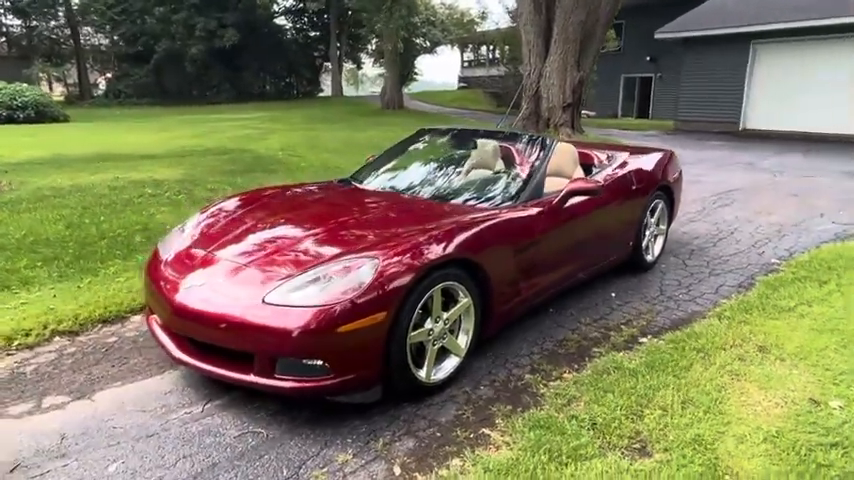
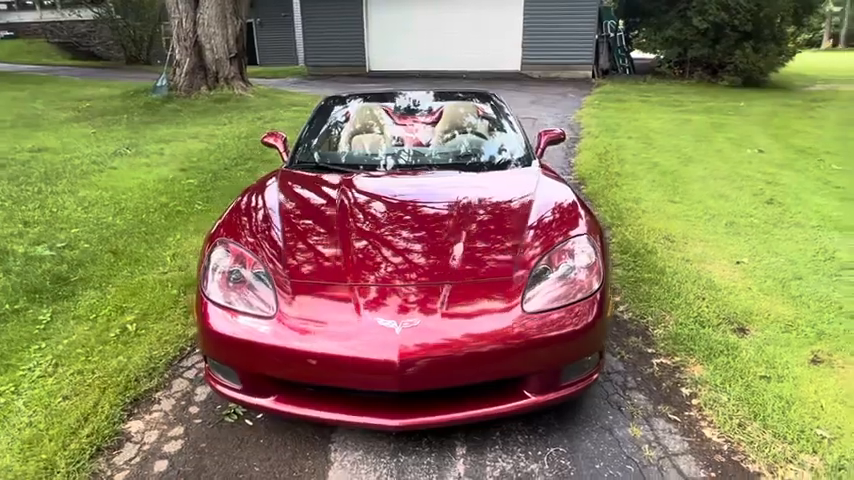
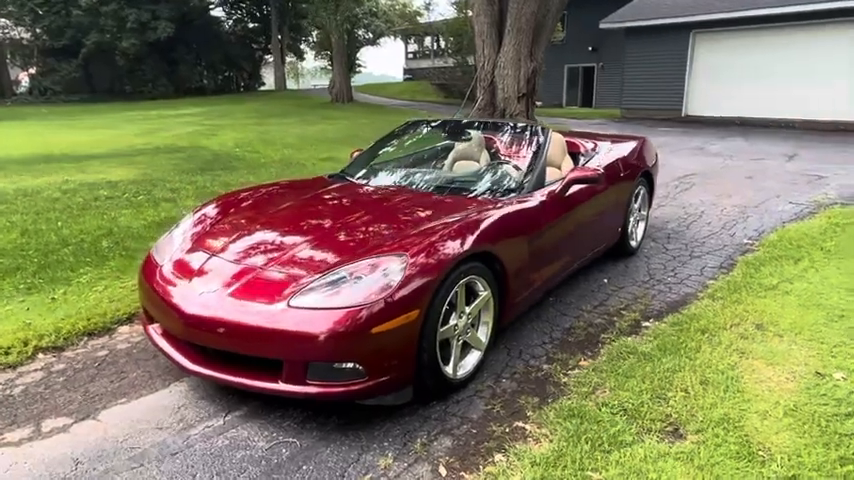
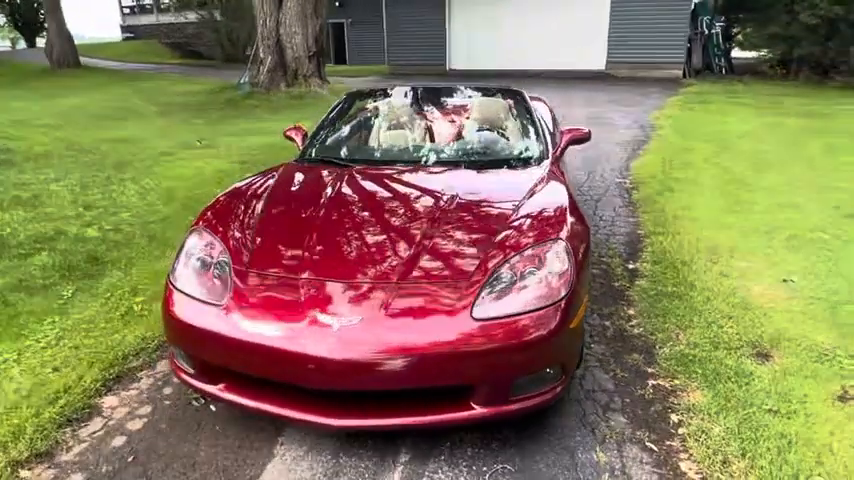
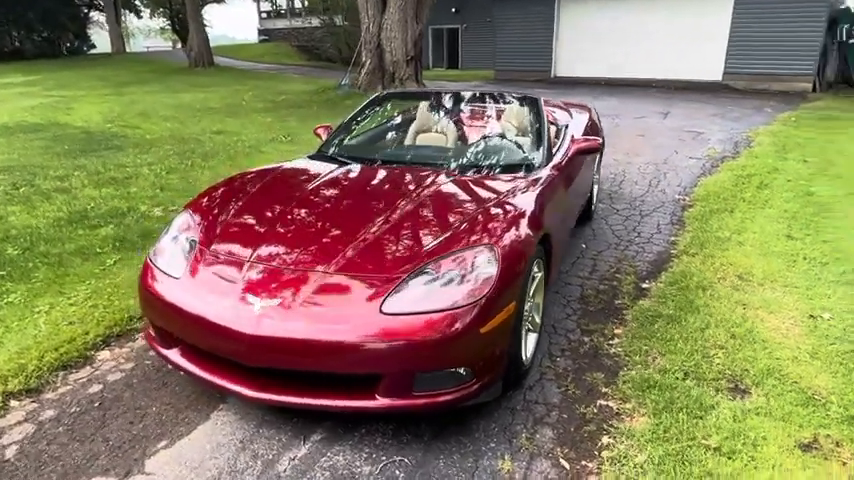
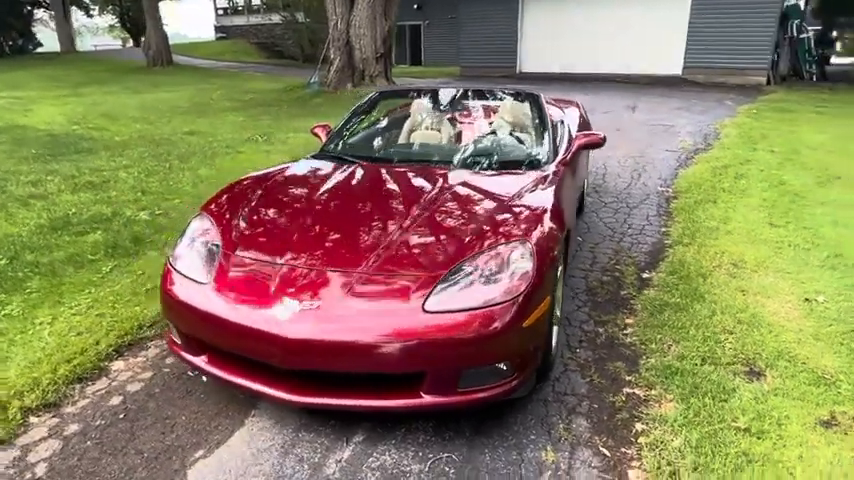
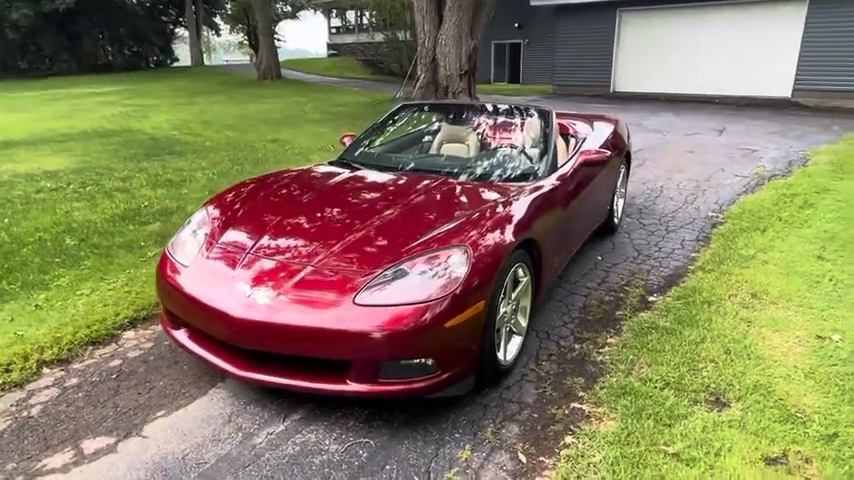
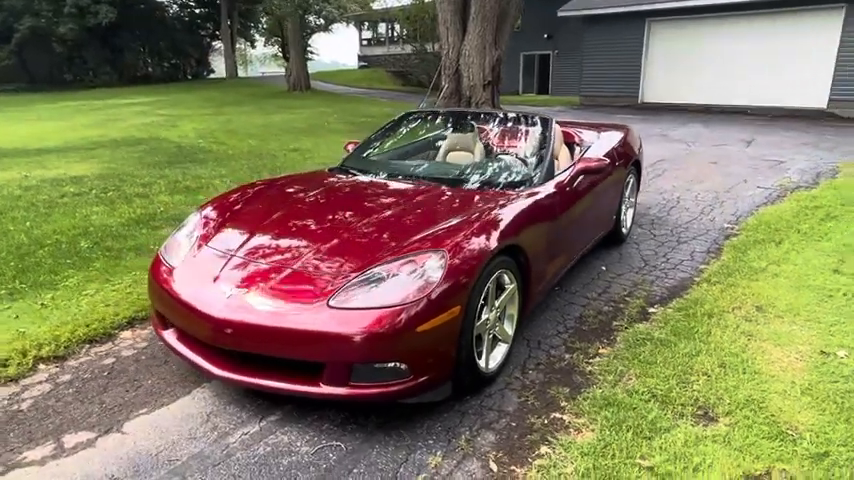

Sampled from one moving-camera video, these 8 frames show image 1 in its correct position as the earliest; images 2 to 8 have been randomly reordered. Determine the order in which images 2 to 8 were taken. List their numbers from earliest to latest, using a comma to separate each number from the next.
3, 8, 7, 5, 6, 4, 2
